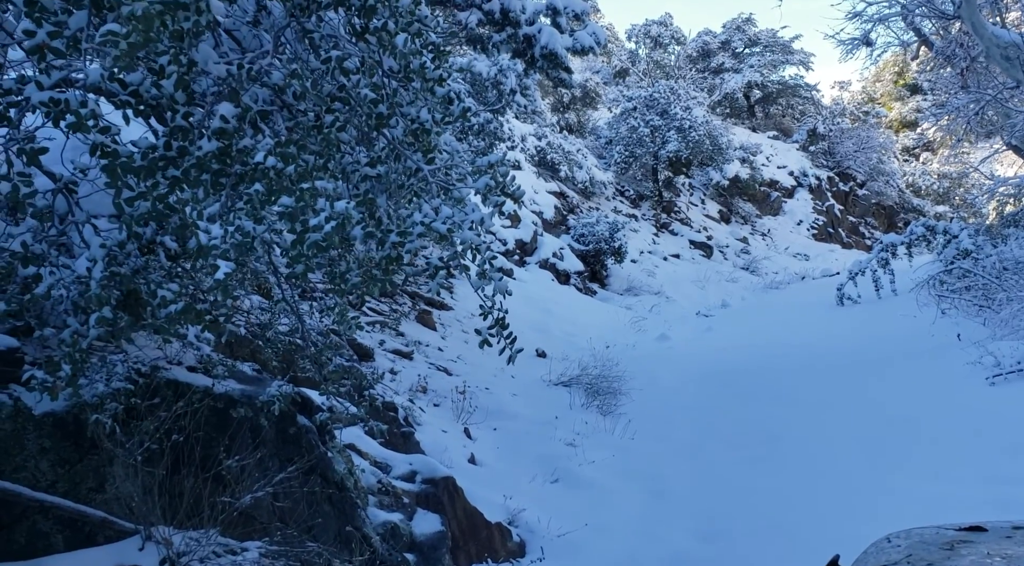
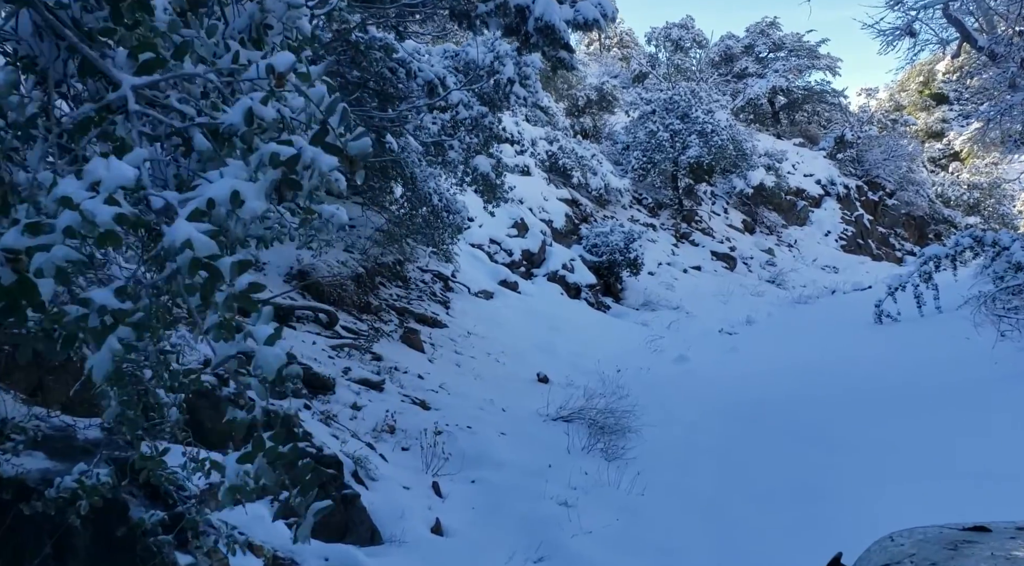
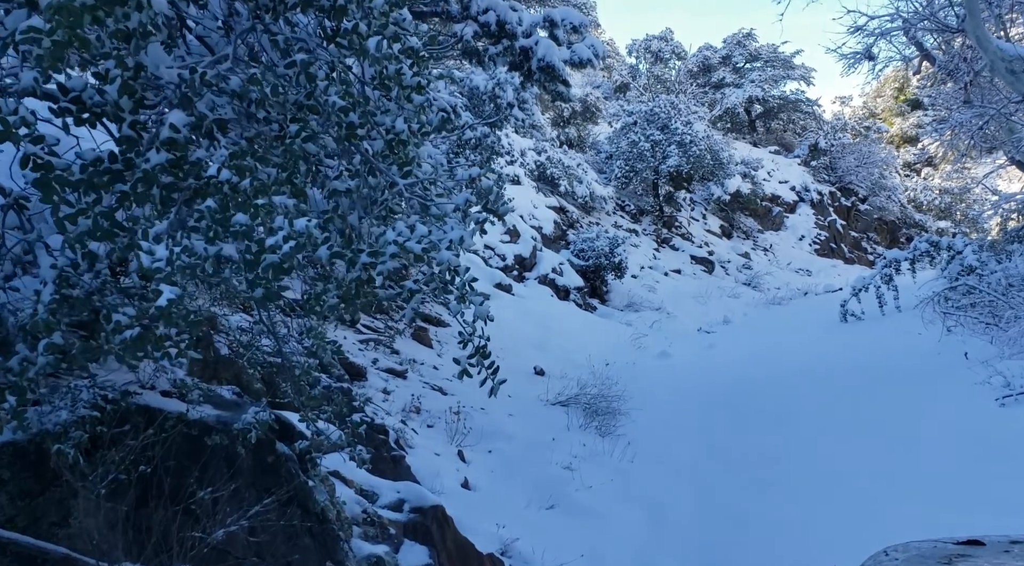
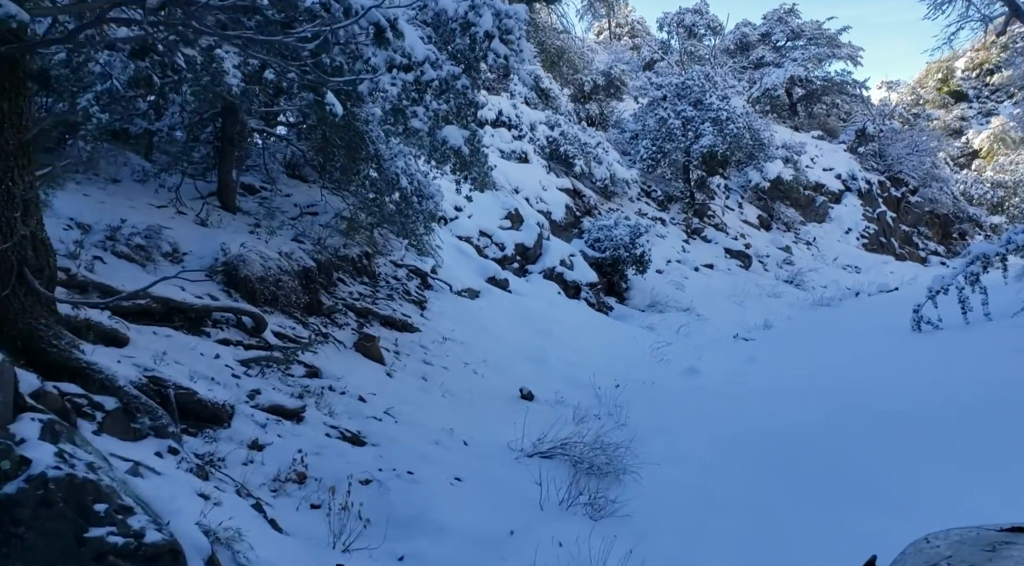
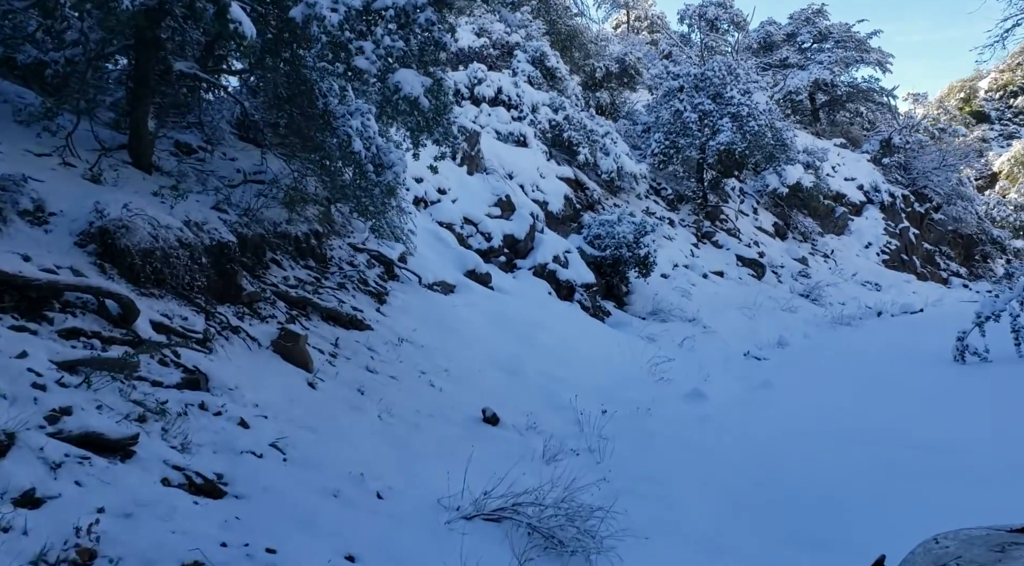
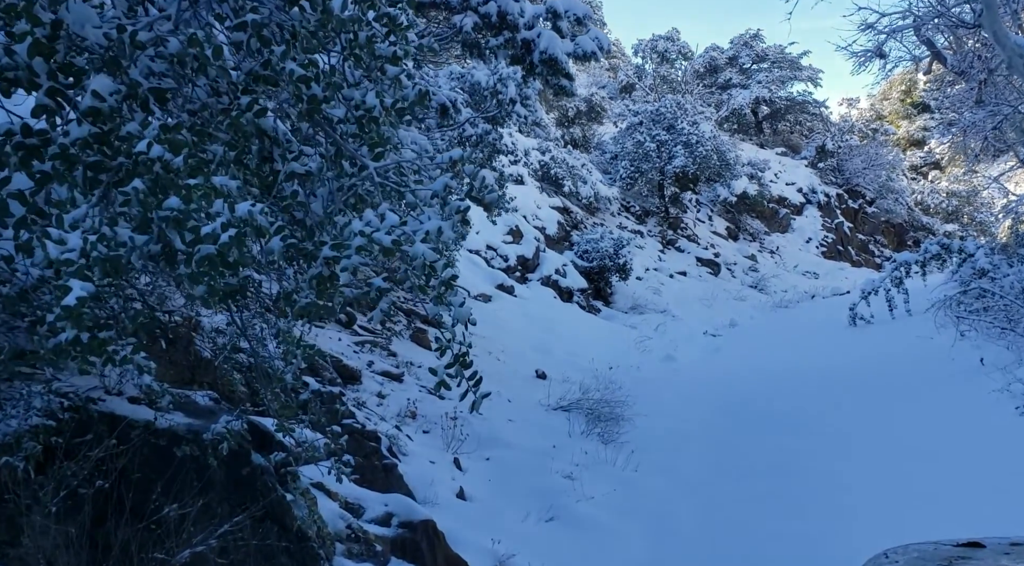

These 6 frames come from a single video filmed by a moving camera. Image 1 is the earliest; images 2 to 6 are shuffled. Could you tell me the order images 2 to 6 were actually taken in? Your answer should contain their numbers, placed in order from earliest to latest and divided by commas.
3, 6, 2, 4, 5
